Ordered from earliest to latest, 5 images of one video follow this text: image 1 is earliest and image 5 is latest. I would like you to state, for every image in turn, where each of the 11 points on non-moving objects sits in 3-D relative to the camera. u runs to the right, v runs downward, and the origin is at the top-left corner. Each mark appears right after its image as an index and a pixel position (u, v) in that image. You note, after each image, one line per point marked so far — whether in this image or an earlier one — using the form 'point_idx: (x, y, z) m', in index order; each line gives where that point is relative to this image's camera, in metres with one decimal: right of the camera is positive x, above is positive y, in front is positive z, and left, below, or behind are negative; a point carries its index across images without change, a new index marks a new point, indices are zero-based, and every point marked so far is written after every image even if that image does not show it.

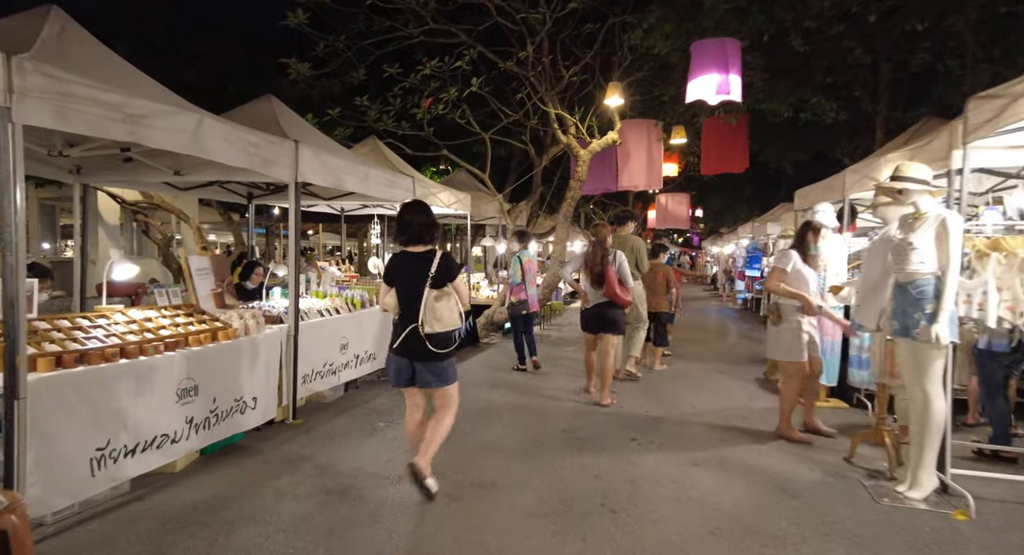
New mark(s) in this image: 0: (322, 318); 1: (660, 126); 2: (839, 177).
0: (-2.0, -0.4, +5.5) m
1: (+2.9, +3.0, +10.3) m
2: (+3.6, +1.1, +5.7) m
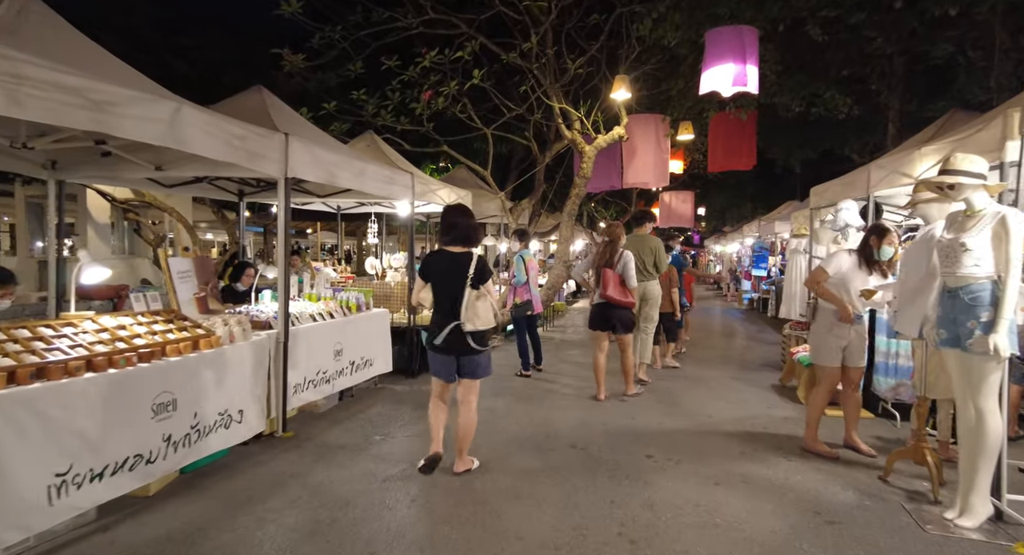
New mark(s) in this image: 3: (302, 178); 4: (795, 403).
0: (-2.0, -0.5, +5.1) m
1: (+3.0, +3.0, +10.0) m
2: (+3.6, +1.1, +5.4) m
3: (-2.0, +0.9, +4.8) m
4: (+3.1, -1.4, +5.6) m
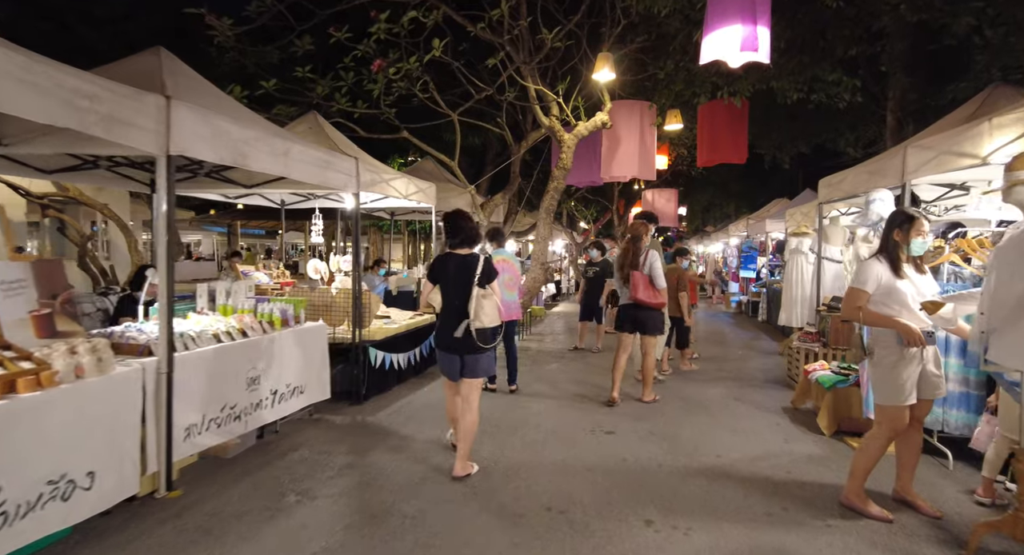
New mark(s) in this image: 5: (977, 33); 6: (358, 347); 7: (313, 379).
0: (-2.3, -0.5, +4.0) m
1: (+2.5, +3.0, +9.1) m
2: (+3.3, +1.0, +4.4) m
3: (-2.3, +0.9, +3.7) m
4: (+2.7, -1.4, +4.7) m
5: (+6.7, +3.5, +7.5) m
6: (-1.7, -0.8, +5.7) m
7: (-2.0, -1.0, +5.1) m
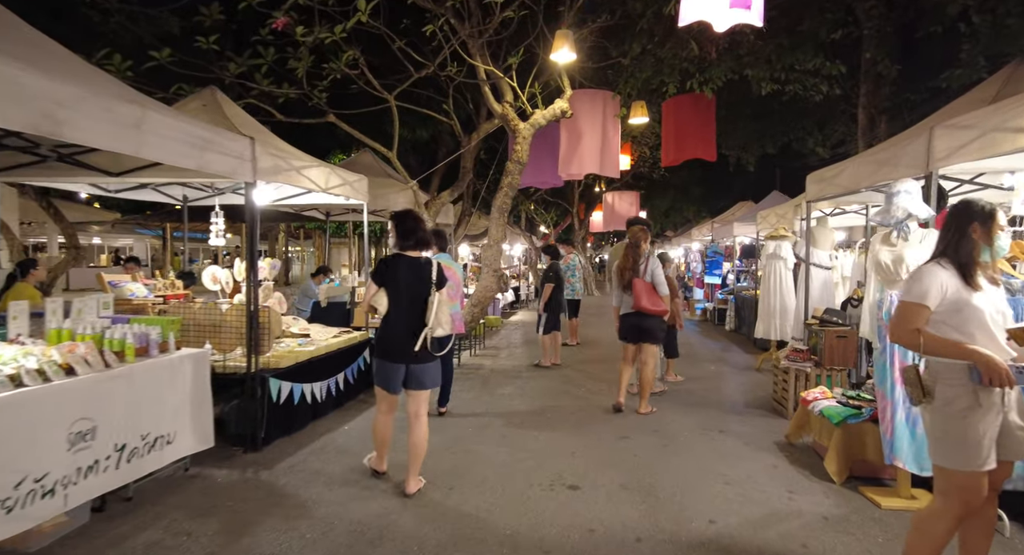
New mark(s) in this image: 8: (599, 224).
0: (-2.7, -0.6, +2.8) m
1: (+1.7, +2.8, +8.2) m
2: (+2.8, +1.0, +3.6) m
3: (-2.6, +0.8, +2.5) m
4: (+2.3, -1.5, +3.8) m
5: (+6.0, +3.4, +6.9) m
6: (-2.2, -0.9, +4.4) m
7: (-2.4, -1.1, +3.9) m
8: (+3.3, +2.0, +19.5) m
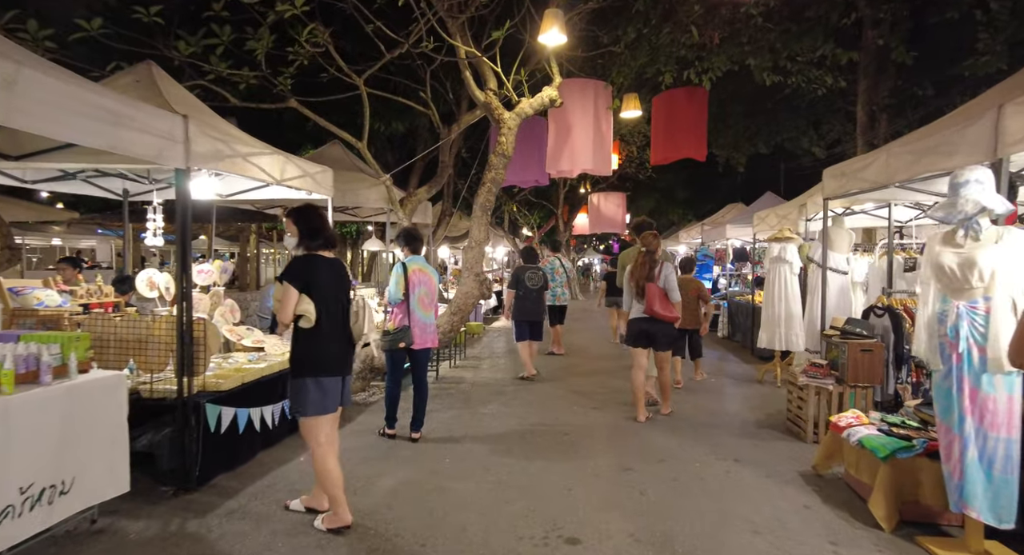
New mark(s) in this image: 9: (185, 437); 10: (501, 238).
0: (-2.7, -0.6, +2.0) m
1: (+1.4, +2.8, +7.6) m
2: (+2.8, +0.9, +3.0) m
3: (-2.7, +0.7, +1.7) m
4: (+2.2, -1.5, +3.2) m
5: (+5.8, +3.4, +6.5) m
6: (-2.3, -0.9, +3.7) m
7: (-2.5, -1.1, +3.1) m
8: (+2.6, +1.9, +19.0) m
9: (-2.3, -1.1, +3.7) m
10: (-0.3, +1.4, +17.8) m
